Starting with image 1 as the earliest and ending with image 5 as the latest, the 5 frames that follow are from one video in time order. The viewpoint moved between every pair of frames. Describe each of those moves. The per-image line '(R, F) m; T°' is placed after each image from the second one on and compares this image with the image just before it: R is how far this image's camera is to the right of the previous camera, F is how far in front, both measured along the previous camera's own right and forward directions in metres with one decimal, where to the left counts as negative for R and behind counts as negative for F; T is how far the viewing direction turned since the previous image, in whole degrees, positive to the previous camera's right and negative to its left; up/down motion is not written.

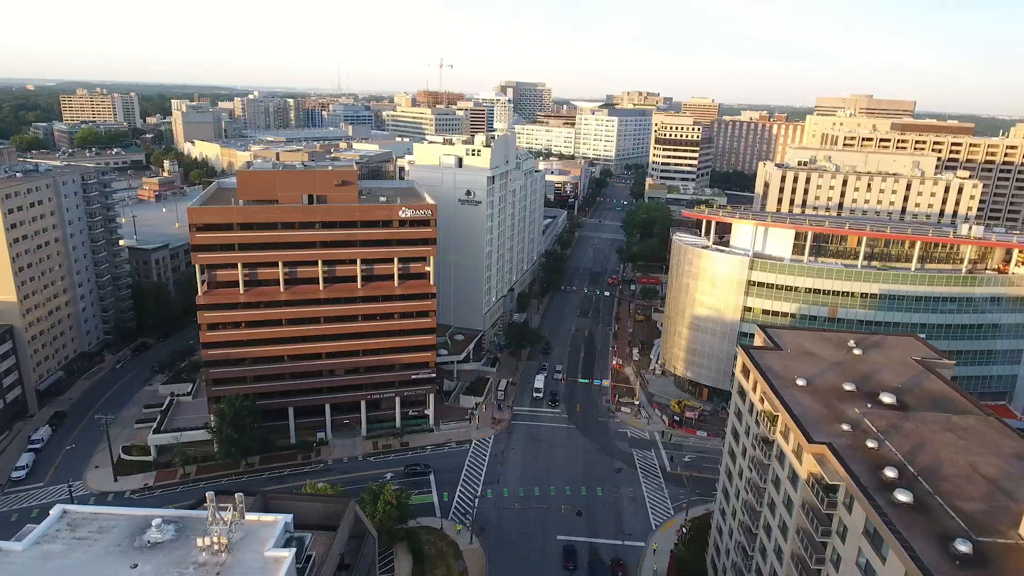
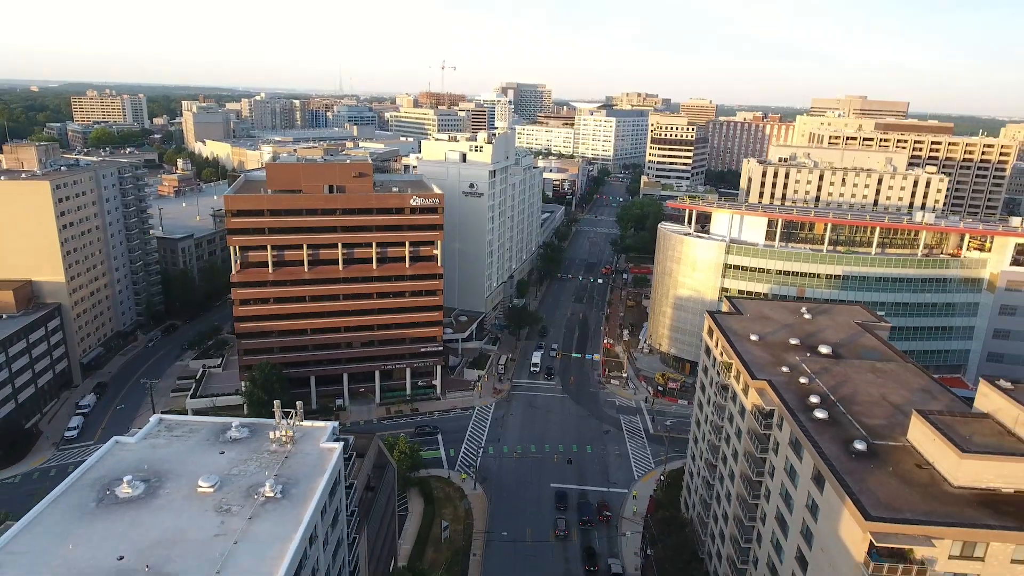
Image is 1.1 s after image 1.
(+0.2, -8.5) m; 0°
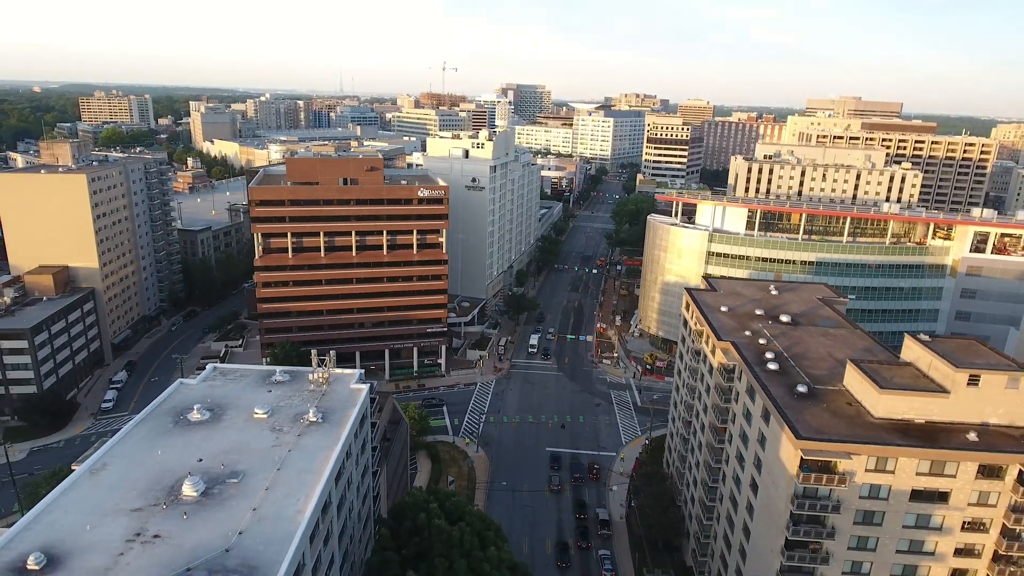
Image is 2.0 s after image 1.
(+0.1, -7.2) m; 0°
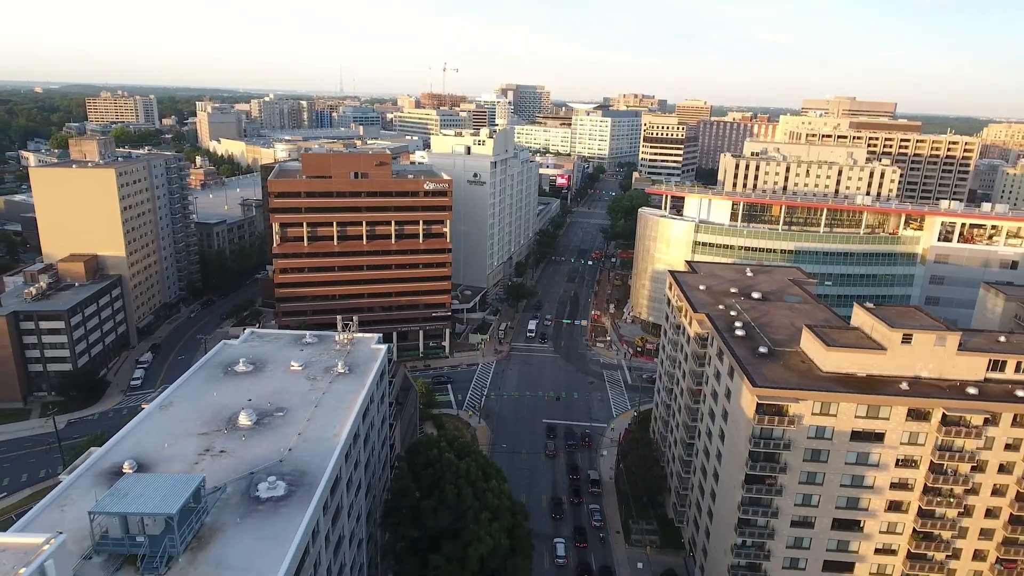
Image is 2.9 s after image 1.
(+0.1, -6.7) m; 0°
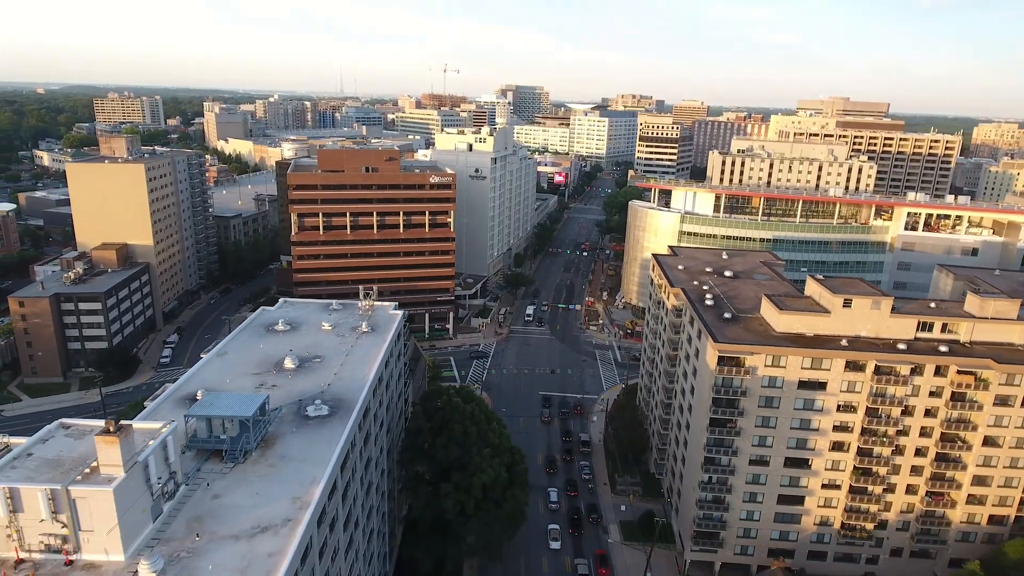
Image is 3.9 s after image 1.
(+0.2, -8.1) m; 0°
